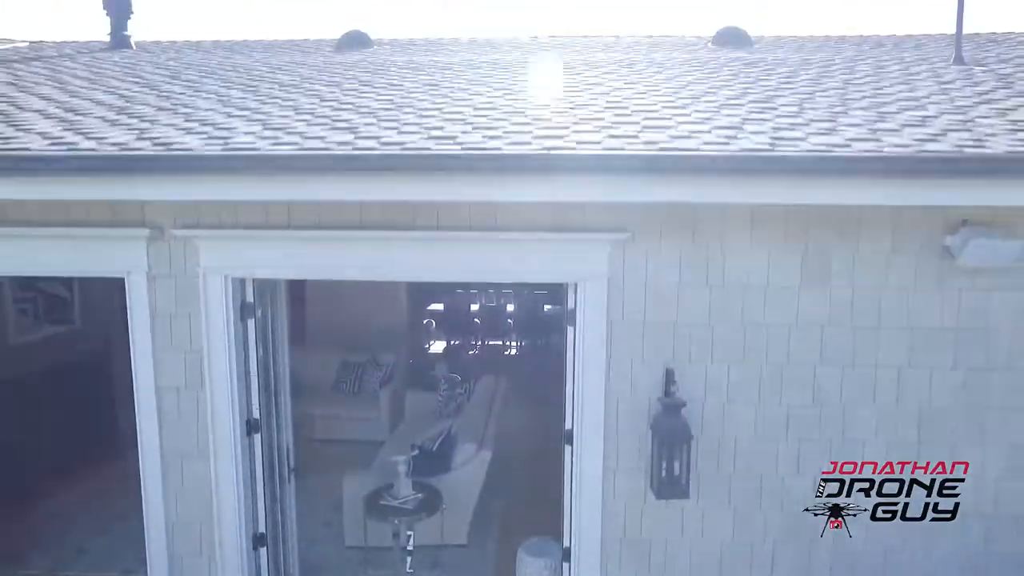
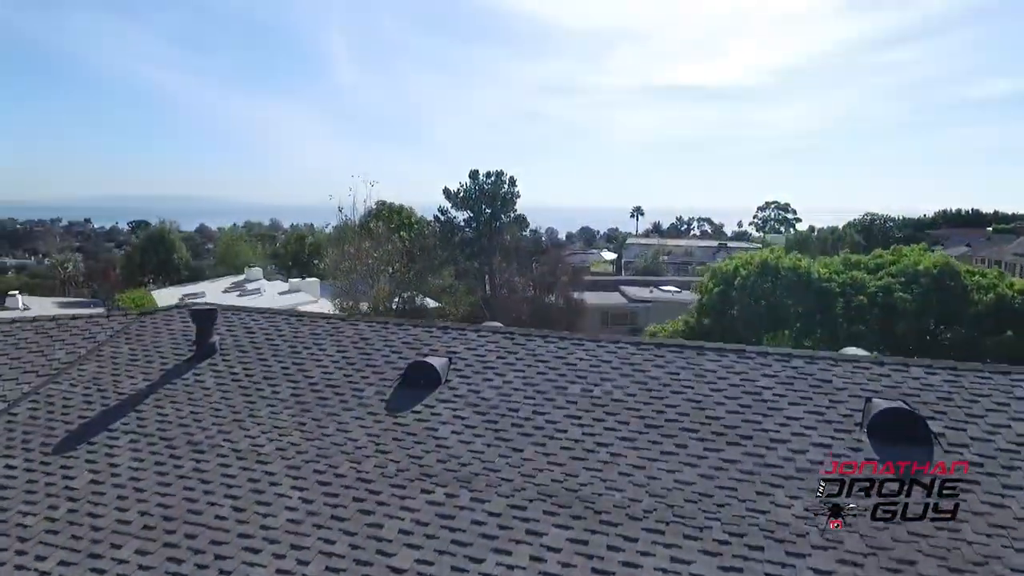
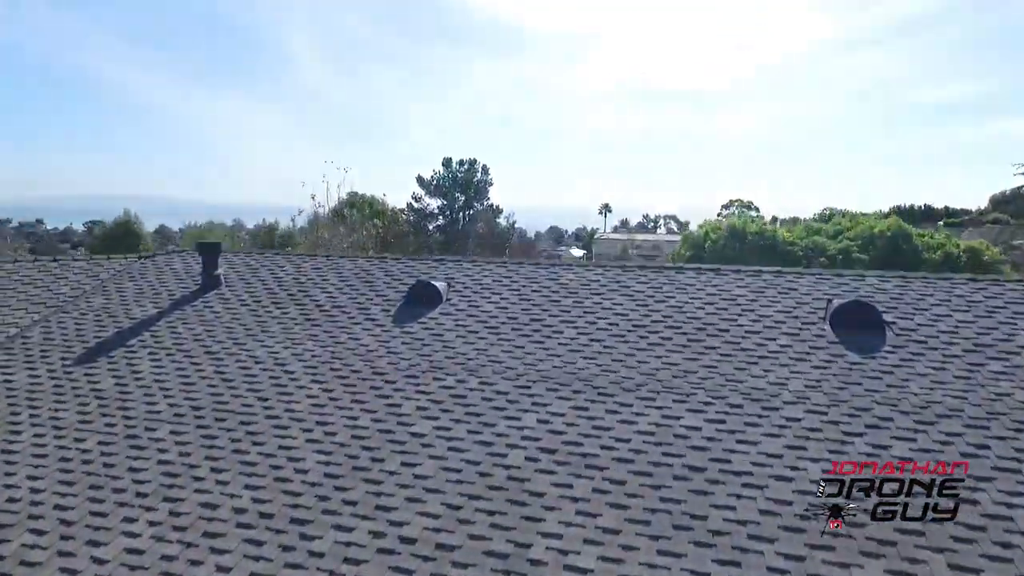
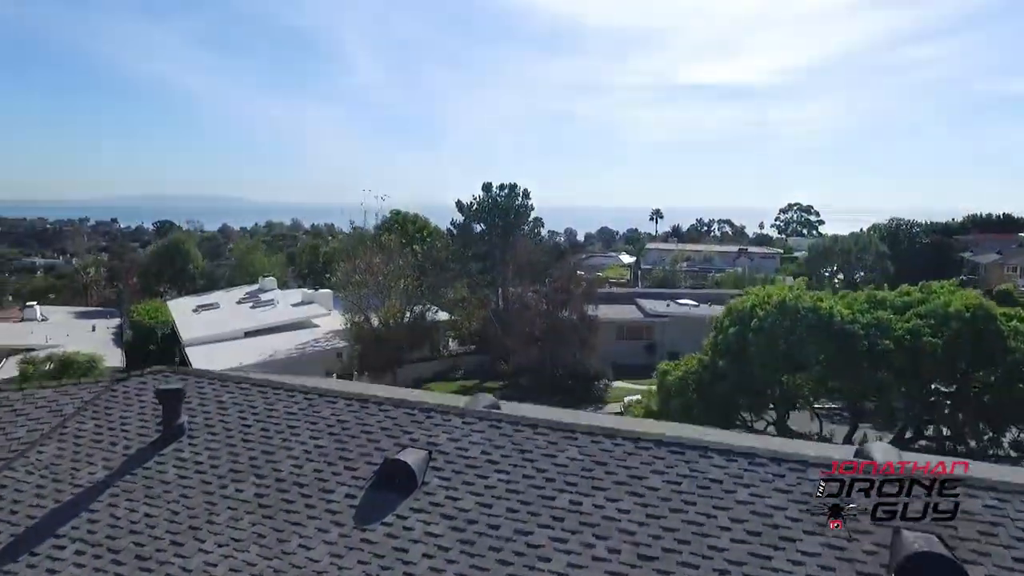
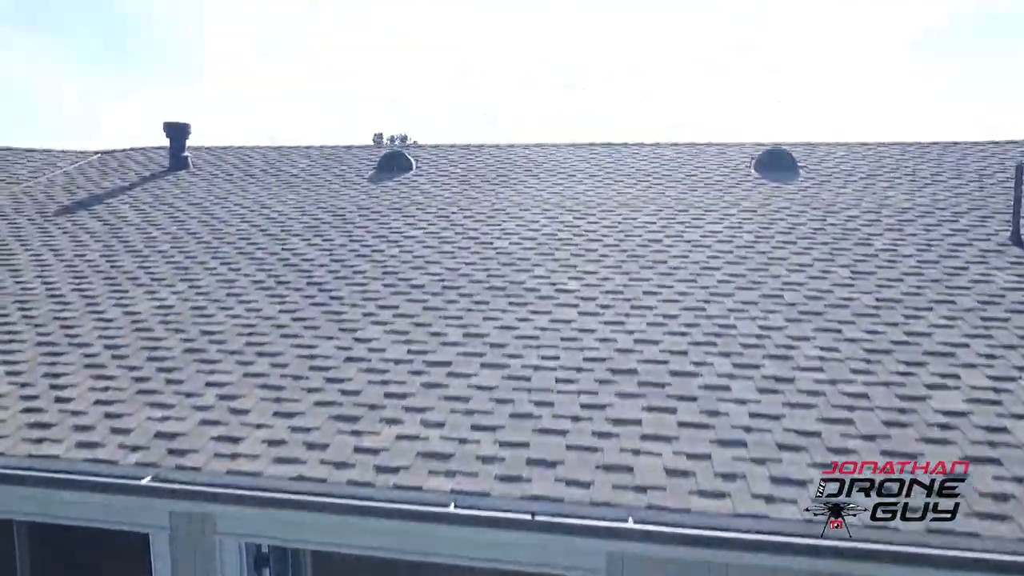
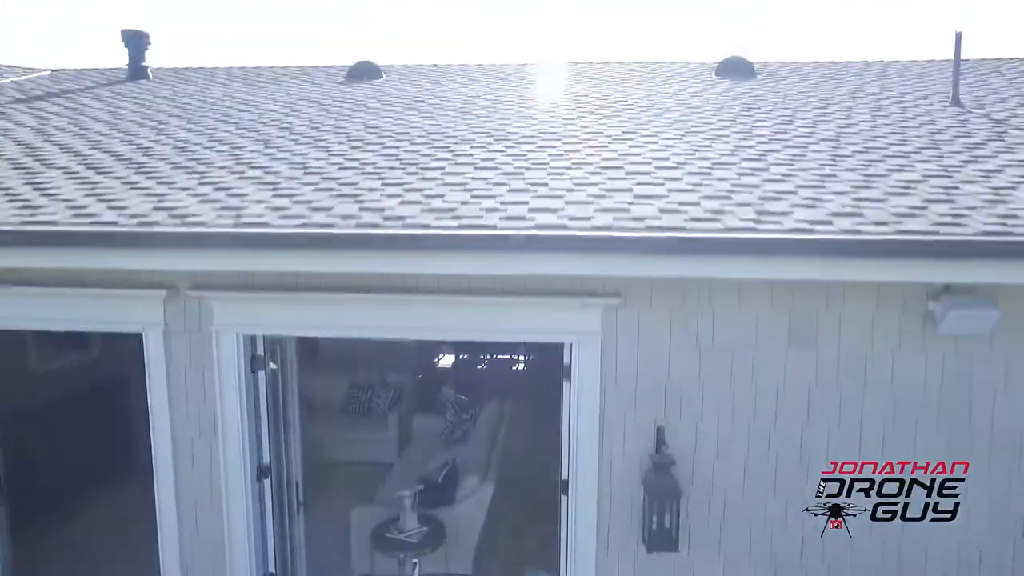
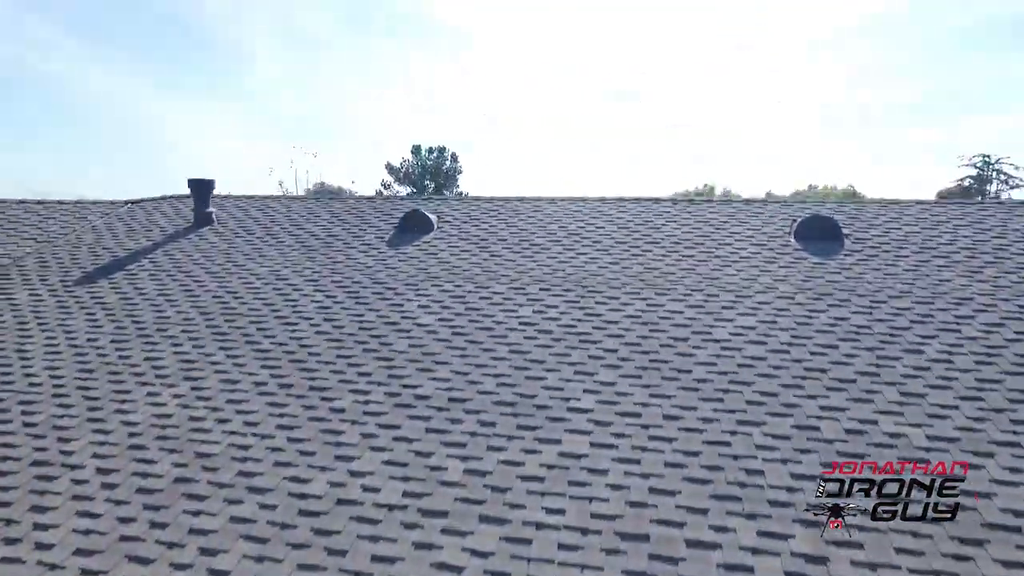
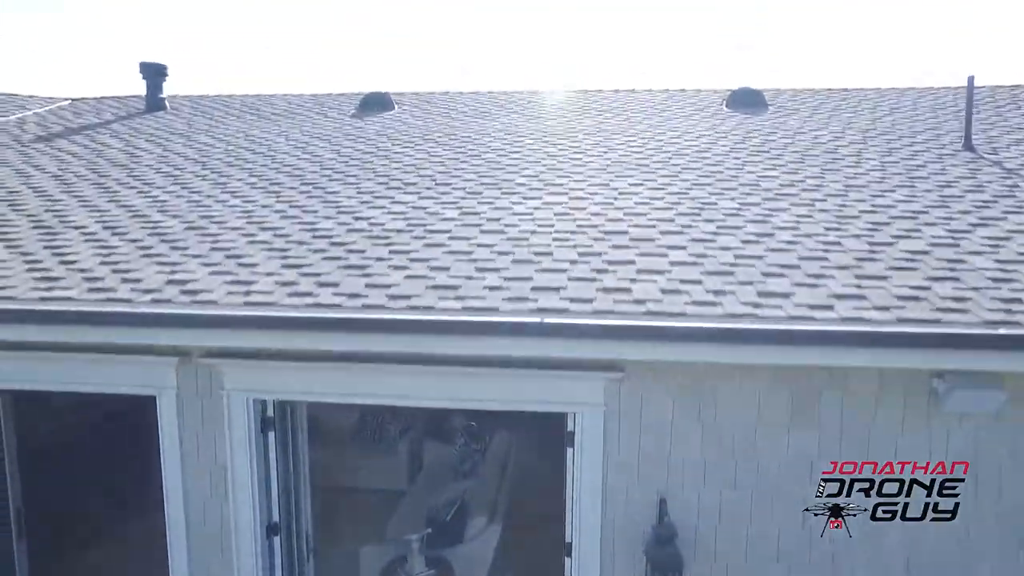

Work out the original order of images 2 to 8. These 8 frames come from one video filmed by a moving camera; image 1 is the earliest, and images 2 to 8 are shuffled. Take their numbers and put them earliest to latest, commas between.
6, 8, 5, 7, 3, 2, 4
